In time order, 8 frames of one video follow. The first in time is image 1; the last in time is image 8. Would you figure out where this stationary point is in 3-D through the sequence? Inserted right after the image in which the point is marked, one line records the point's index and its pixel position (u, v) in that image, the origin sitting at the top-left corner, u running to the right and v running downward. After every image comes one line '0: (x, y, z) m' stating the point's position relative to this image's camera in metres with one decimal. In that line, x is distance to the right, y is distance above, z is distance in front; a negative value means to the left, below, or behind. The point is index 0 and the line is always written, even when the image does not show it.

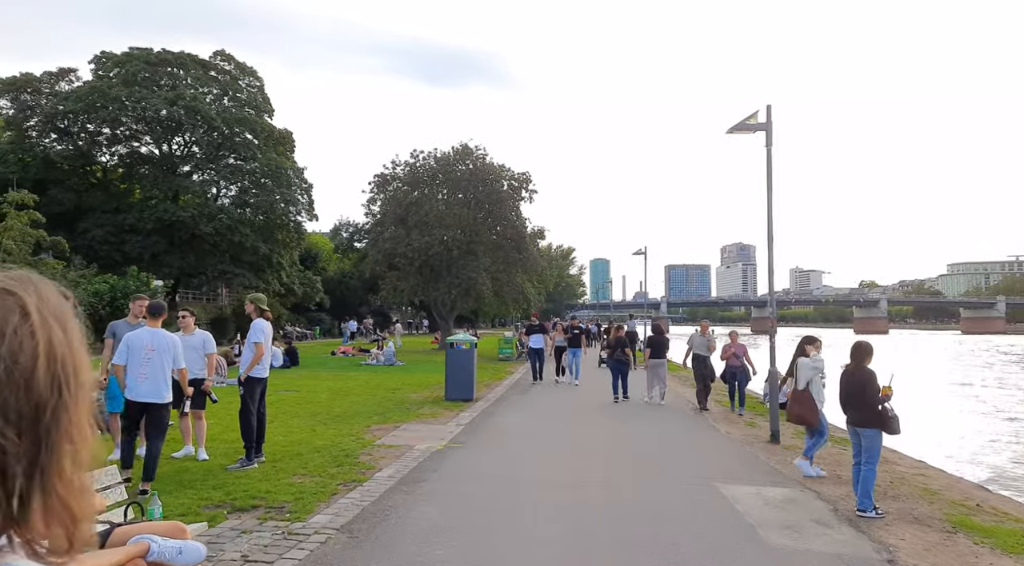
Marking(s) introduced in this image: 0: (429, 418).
0: (-1.5, -2.4, +12.4) m
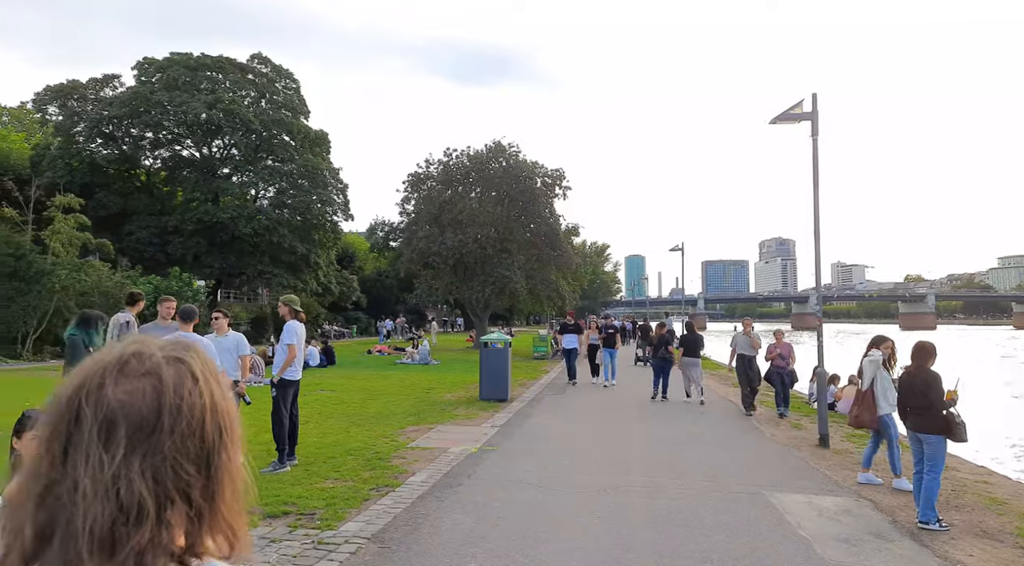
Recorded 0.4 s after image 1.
0: (-0.8, -2.3, +12.3) m
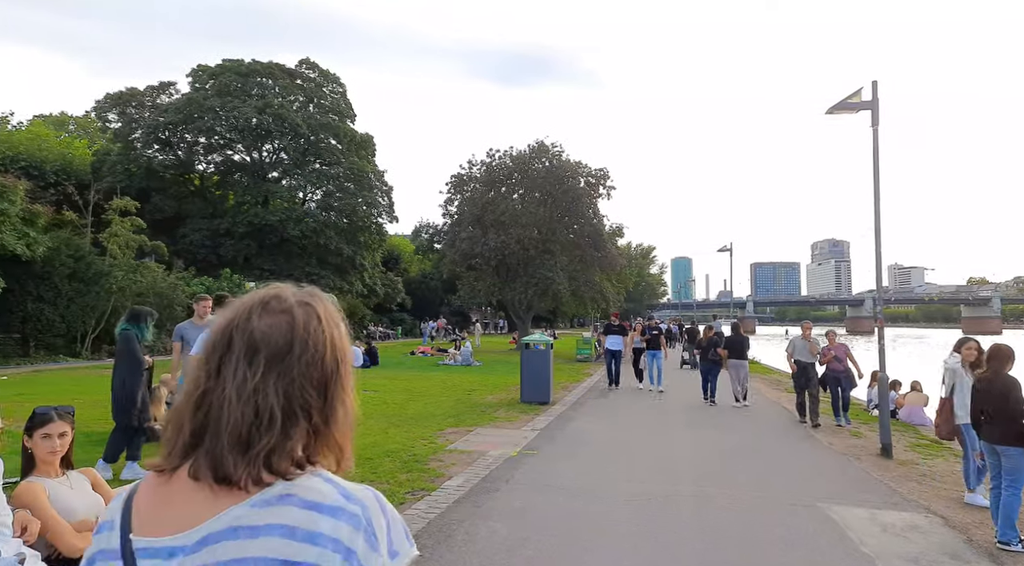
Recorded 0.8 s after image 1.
0: (-0.1, -2.3, +12.0) m
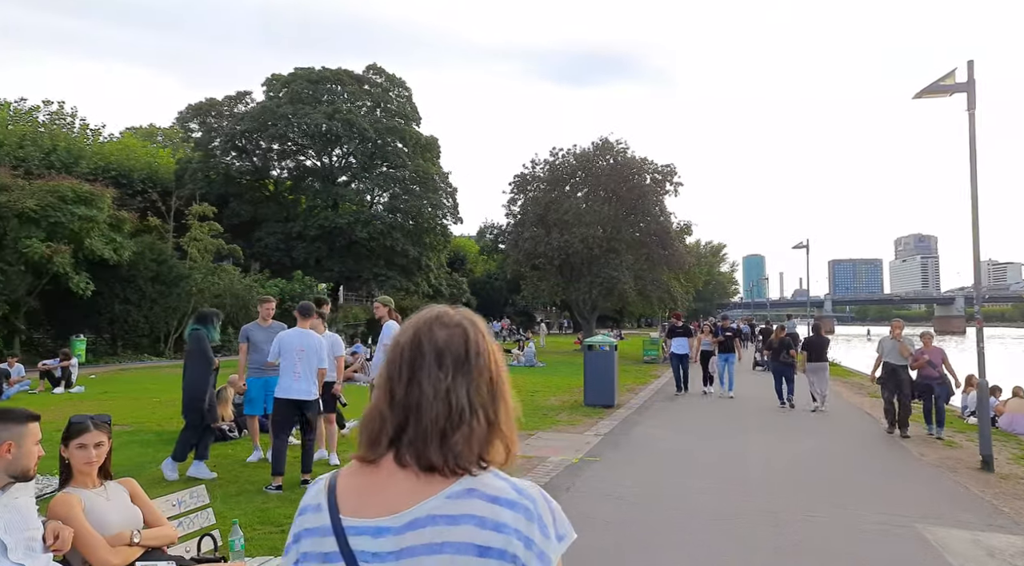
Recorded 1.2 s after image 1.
0: (+0.9, -2.3, +11.8) m
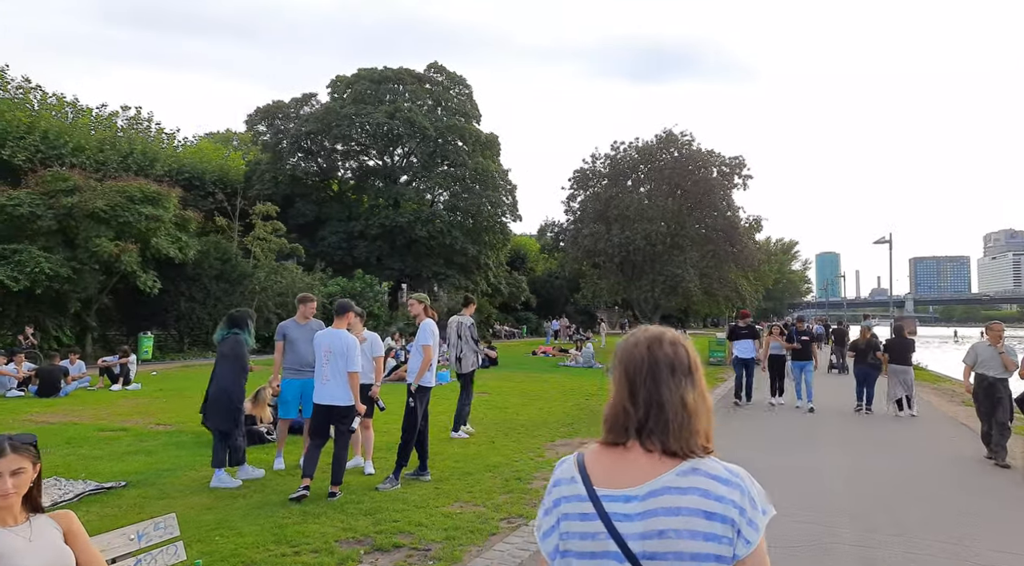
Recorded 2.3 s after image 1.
0: (+1.7, -2.3, +11.0) m
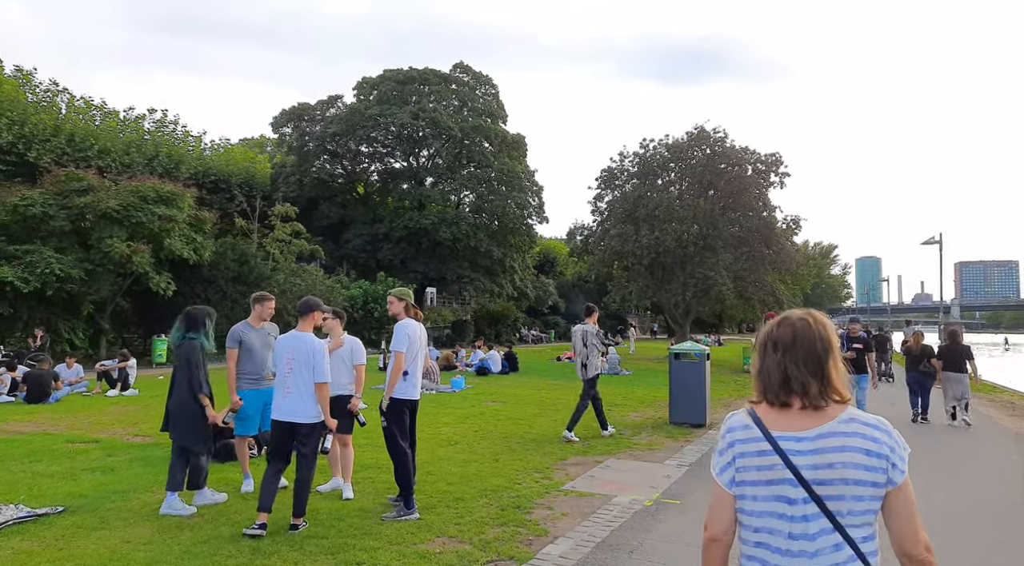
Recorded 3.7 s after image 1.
0: (+1.8, -2.3, +9.8) m
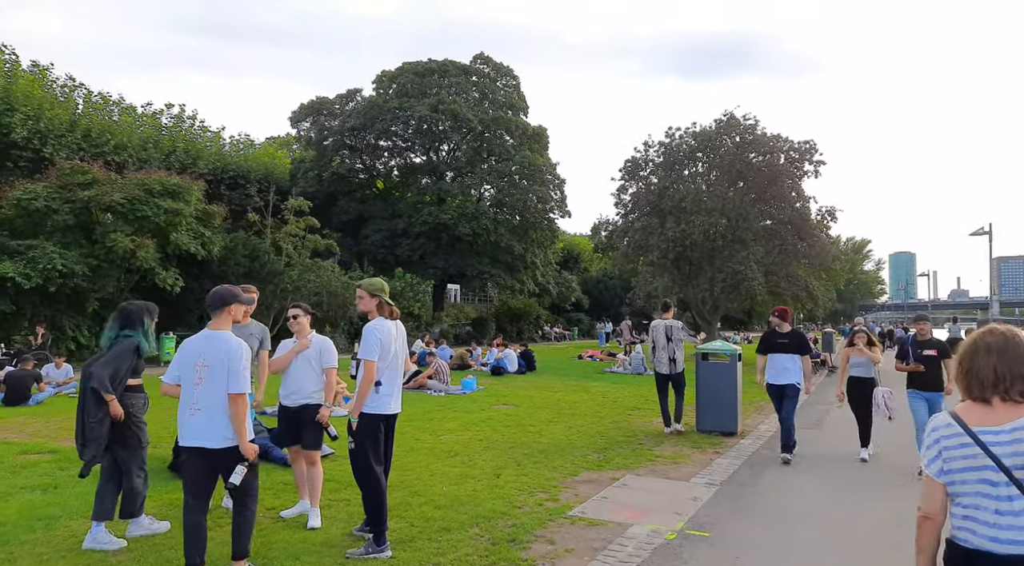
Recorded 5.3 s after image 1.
0: (+1.9, -2.2, +8.7) m
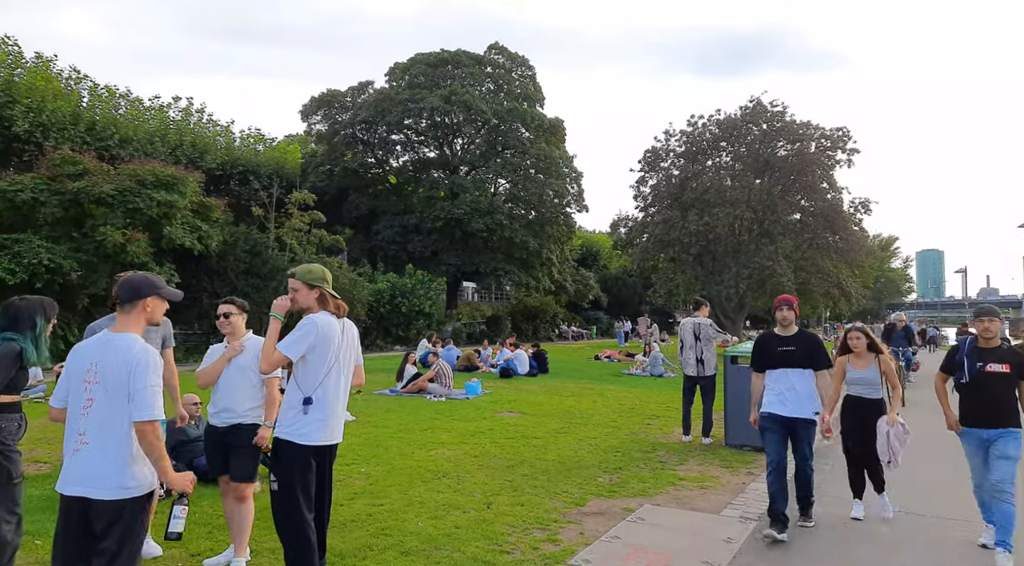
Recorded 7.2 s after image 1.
0: (+1.9, -2.1, +7.3) m
